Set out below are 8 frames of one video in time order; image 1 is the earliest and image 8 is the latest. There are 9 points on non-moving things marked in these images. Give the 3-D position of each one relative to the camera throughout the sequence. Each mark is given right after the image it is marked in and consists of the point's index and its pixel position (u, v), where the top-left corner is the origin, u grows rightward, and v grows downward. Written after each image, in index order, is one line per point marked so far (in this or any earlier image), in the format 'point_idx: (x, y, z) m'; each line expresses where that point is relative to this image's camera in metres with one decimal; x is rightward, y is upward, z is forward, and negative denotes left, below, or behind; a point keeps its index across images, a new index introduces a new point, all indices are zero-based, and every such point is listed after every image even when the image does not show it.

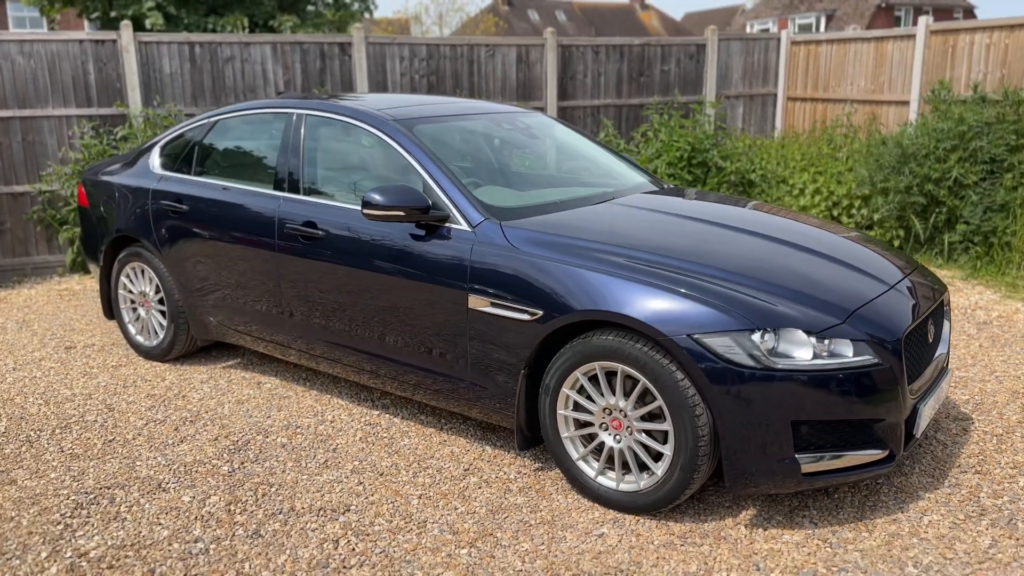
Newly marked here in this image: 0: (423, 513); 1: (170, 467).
0: (-0.3, -0.8, +3.2) m
1: (-1.4, -0.7, +3.6) m
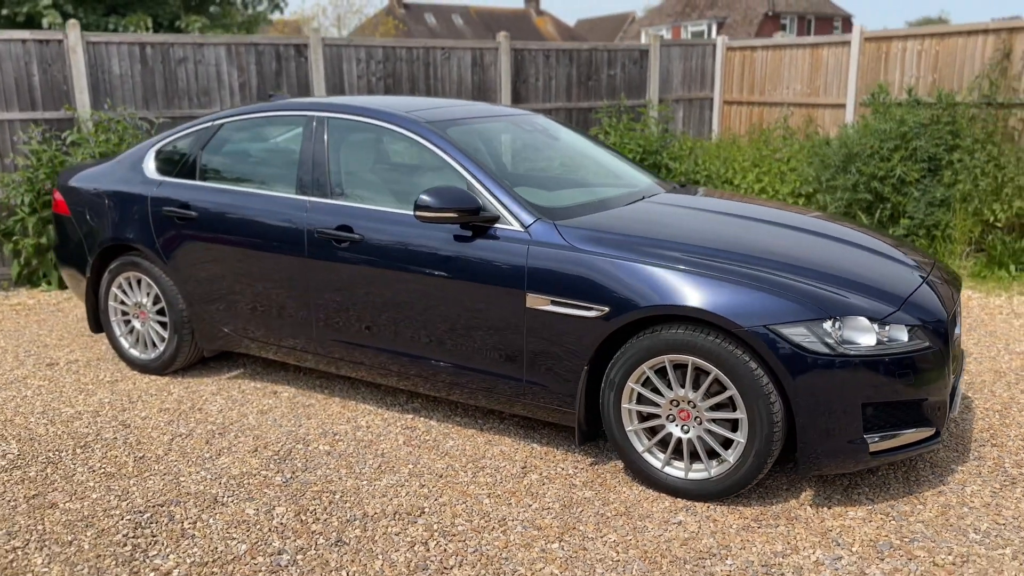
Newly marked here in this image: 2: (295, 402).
0: (0.0, -0.8, +3.2) m
1: (-1.2, -0.8, +3.5) m
2: (-1.1, -0.6, +4.3) m
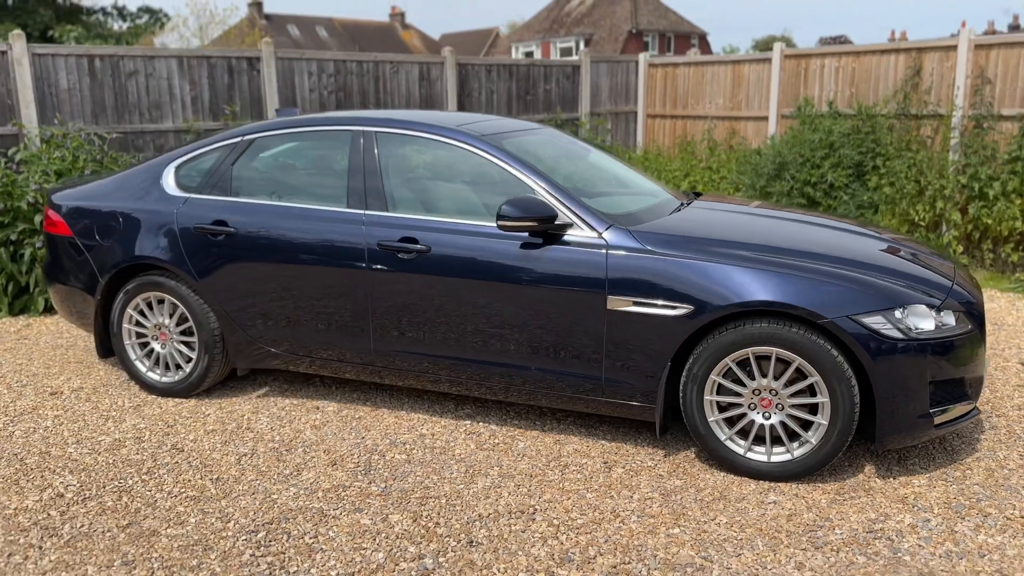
0: (+0.4, -0.8, +3.4) m
1: (-0.8, -0.8, +3.5) m
2: (-0.8, -0.6, +4.3) m
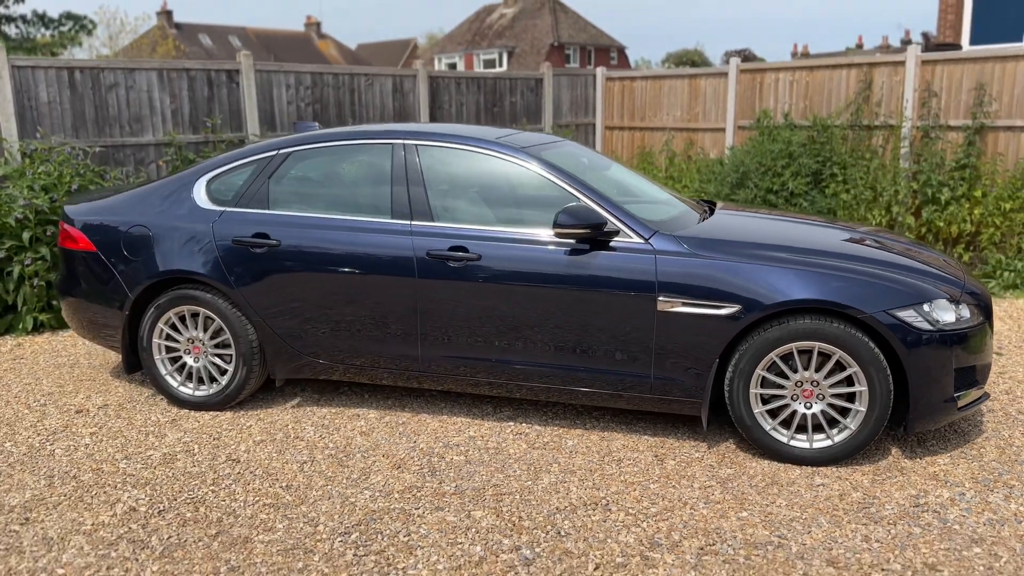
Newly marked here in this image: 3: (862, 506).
0: (+0.7, -0.8, +3.6) m
1: (-0.5, -0.9, +3.6) m
2: (-0.6, -0.7, +4.4) m
3: (+1.4, -0.9, +3.4) m
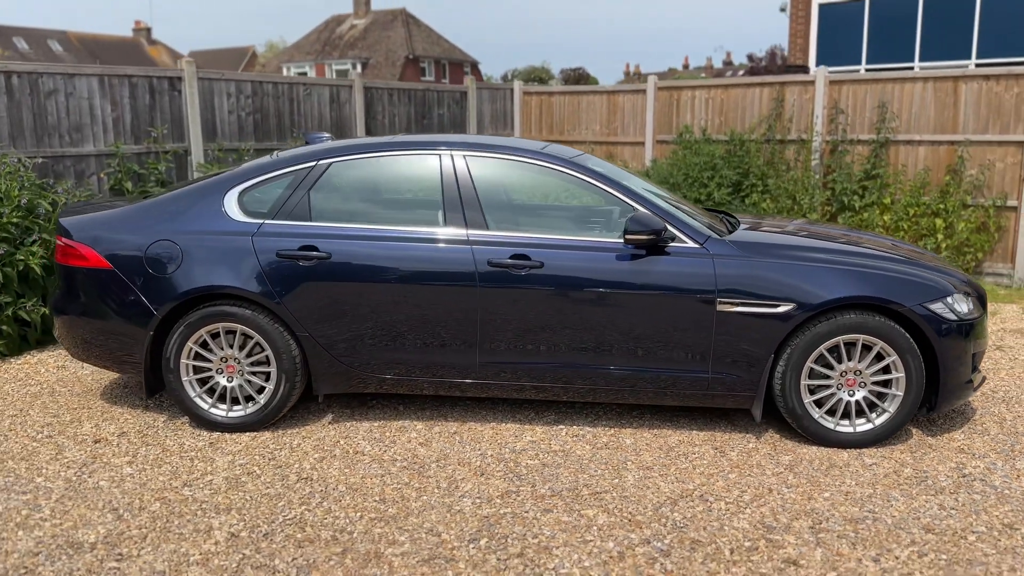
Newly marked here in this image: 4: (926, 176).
0: (+1.1, -0.9, +3.8) m
1: (-0.1, -0.9, +3.6) m
2: (-0.4, -0.7, +4.4) m
3: (+1.8, -0.8, +3.8) m
4: (+4.0, +1.1, +8.3) m
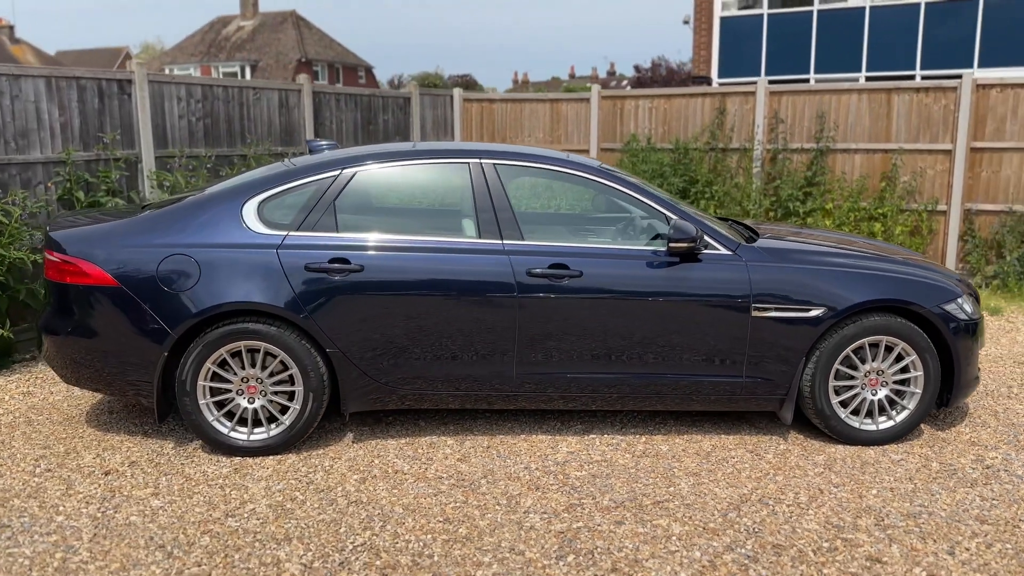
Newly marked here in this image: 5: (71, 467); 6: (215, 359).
0: (+1.3, -0.9, +3.9) m
1: (+0.2, -0.9, +3.5) m
2: (-0.2, -0.8, +4.3) m
3: (+2.0, -0.9, +4.0) m
4: (+3.6, +1.1, +8.8) m
5: (-2.0, -0.8, +4.0) m
6: (-1.4, -0.3, +4.1) m
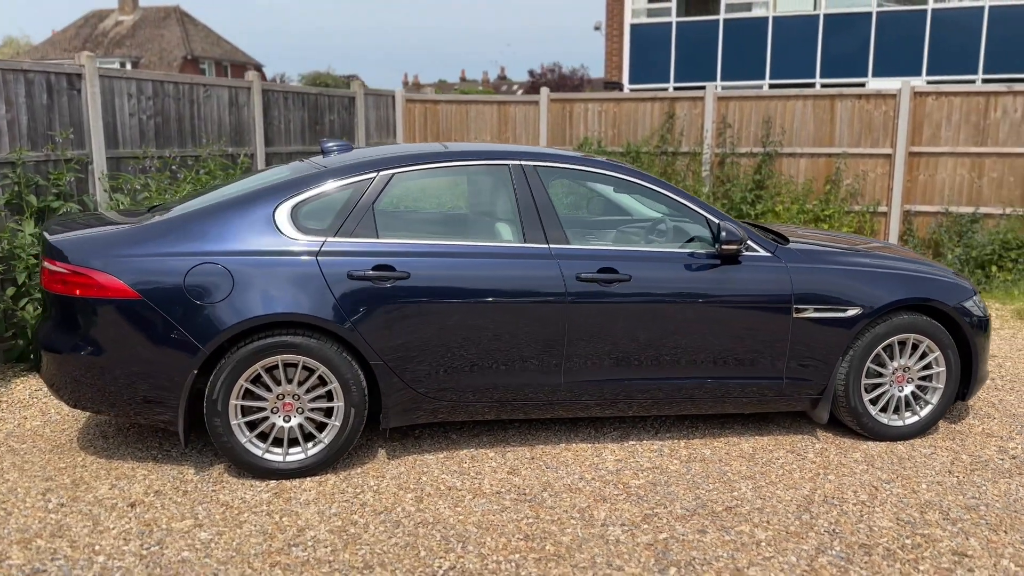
0: (+1.5, -0.9, +4.0) m
1: (+0.5, -1.0, +3.4) m
2: (0.0, -0.8, +4.1) m
3: (+2.3, -0.9, +4.2) m
4: (+3.1, +1.1, +9.1) m
5: (-1.8, -0.9, +3.6) m
6: (-1.1, -0.4, +3.7) m
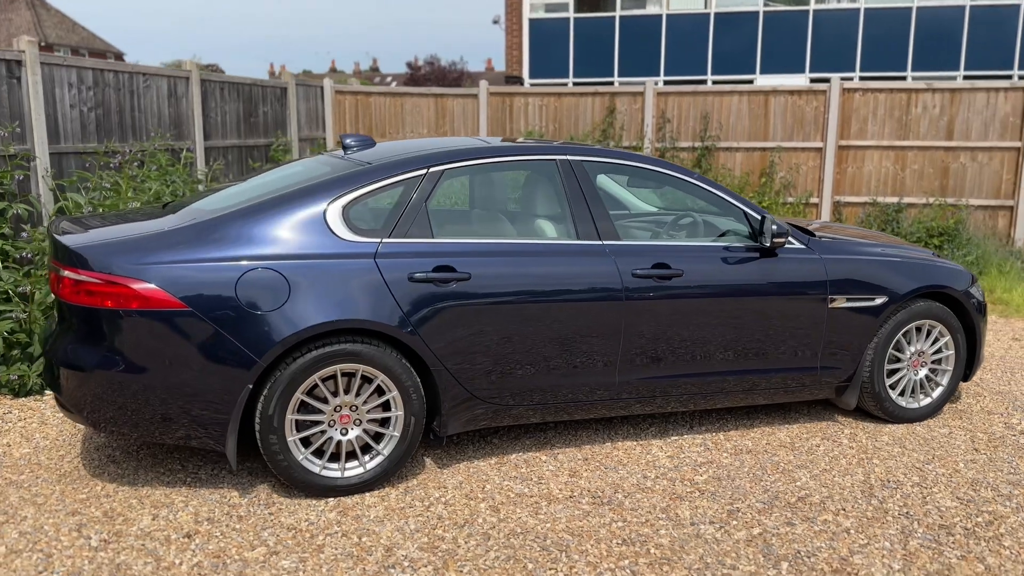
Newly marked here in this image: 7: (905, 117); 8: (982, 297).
0: (+1.8, -0.8, +4.1) m
1: (+0.9, -0.9, +3.4) m
2: (+0.3, -0.8, +4.0) m
3: (+2.5, -0.8, +4.4) m
4: (+2.5, +1.2, +9.4) m
5: (-1.4, -0.9, +3.3) m
6: (-0.8, -0.4, +3.5) m
7: (+4.1, +1.8, +9.0) m
8: (+2.6, -0.1, +4.8) m
